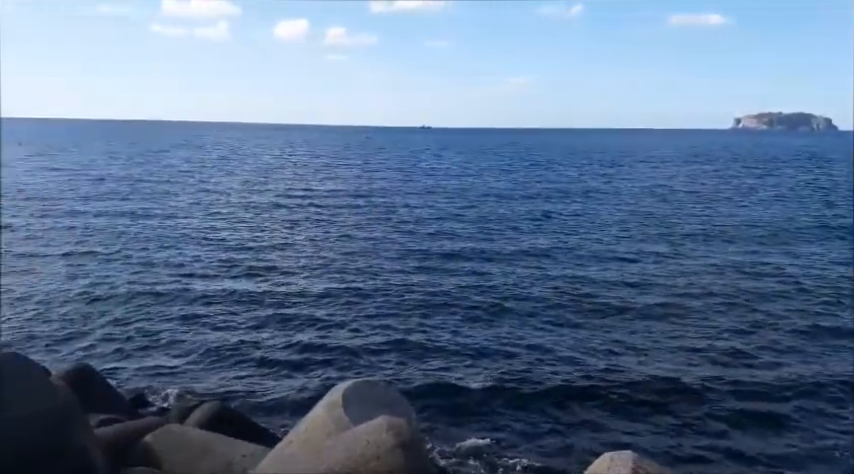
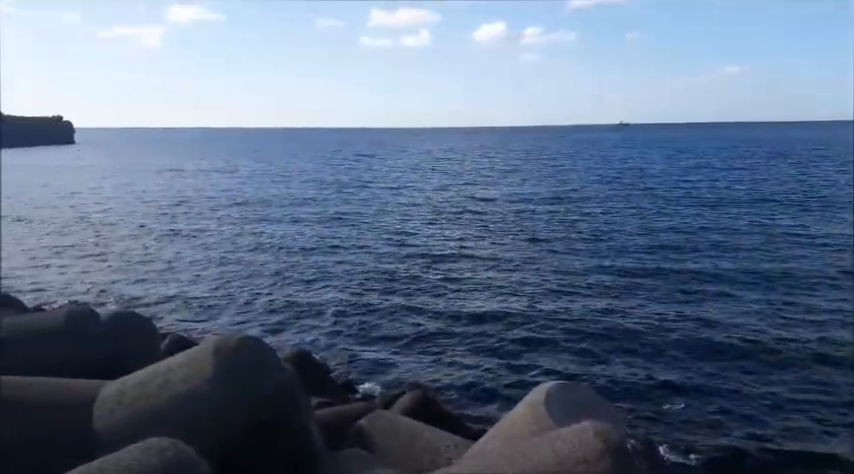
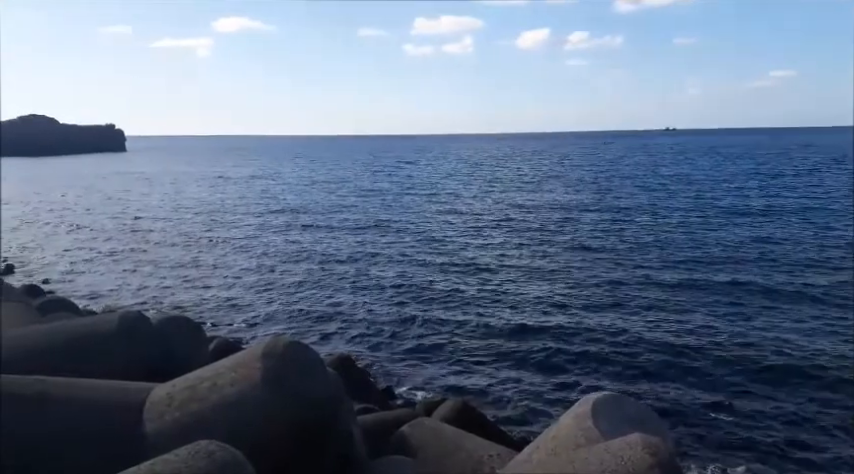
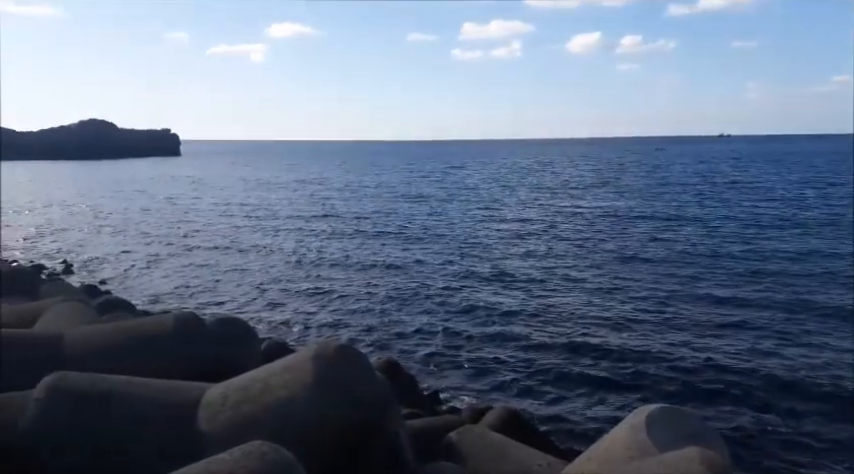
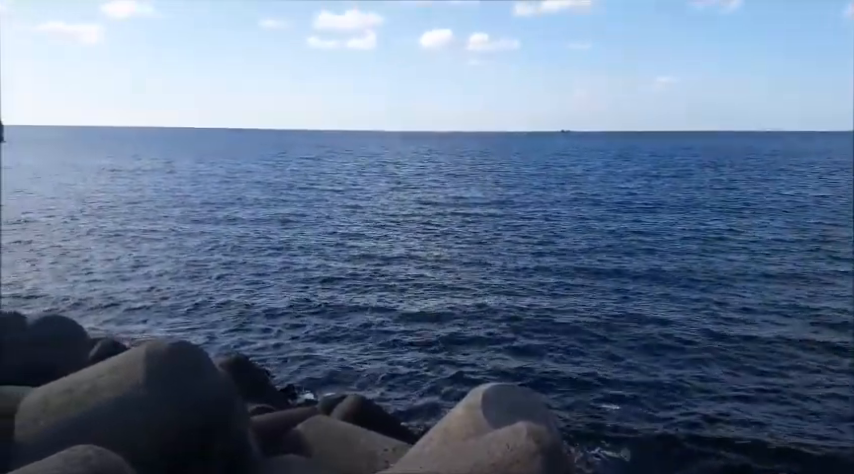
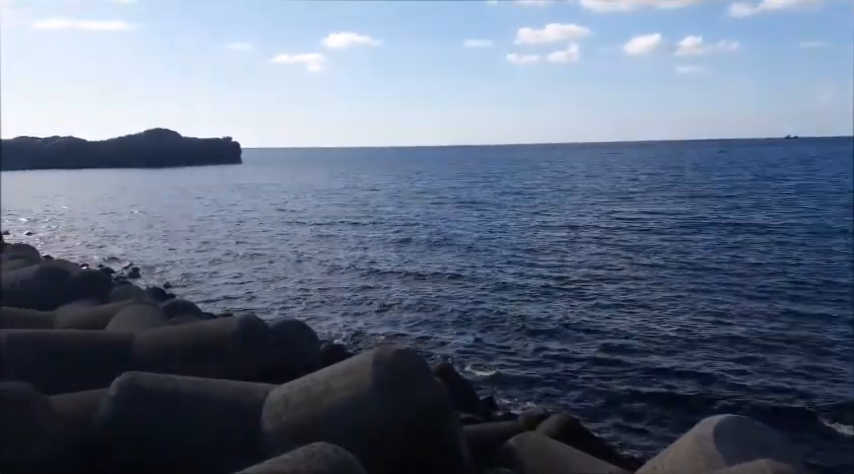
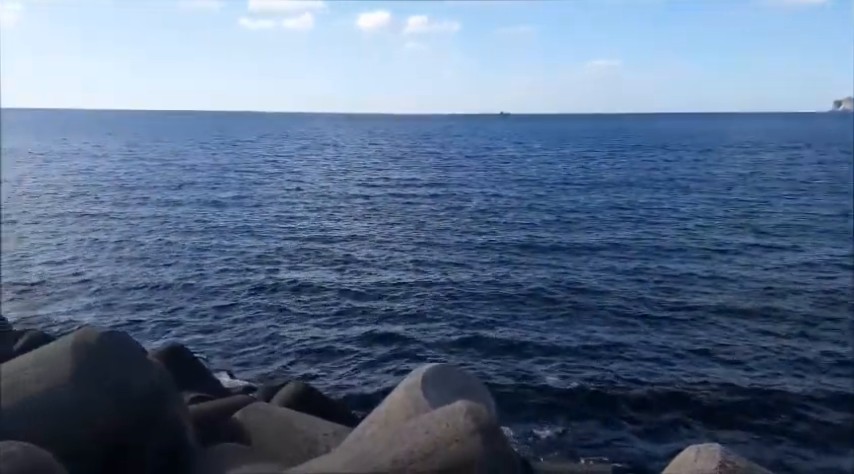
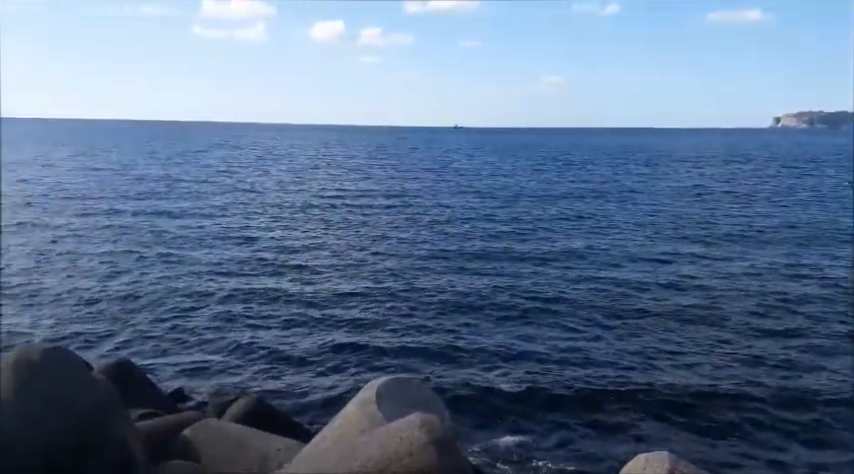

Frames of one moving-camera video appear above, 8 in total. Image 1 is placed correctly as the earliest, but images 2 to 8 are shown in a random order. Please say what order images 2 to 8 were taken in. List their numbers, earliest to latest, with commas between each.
8, 7, 5, 2, 3, 4, 6
